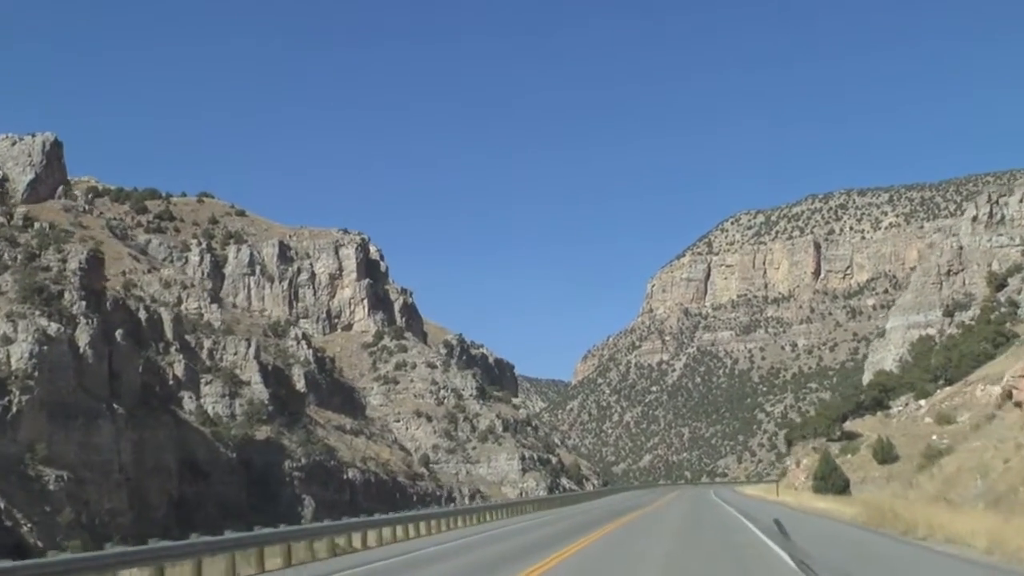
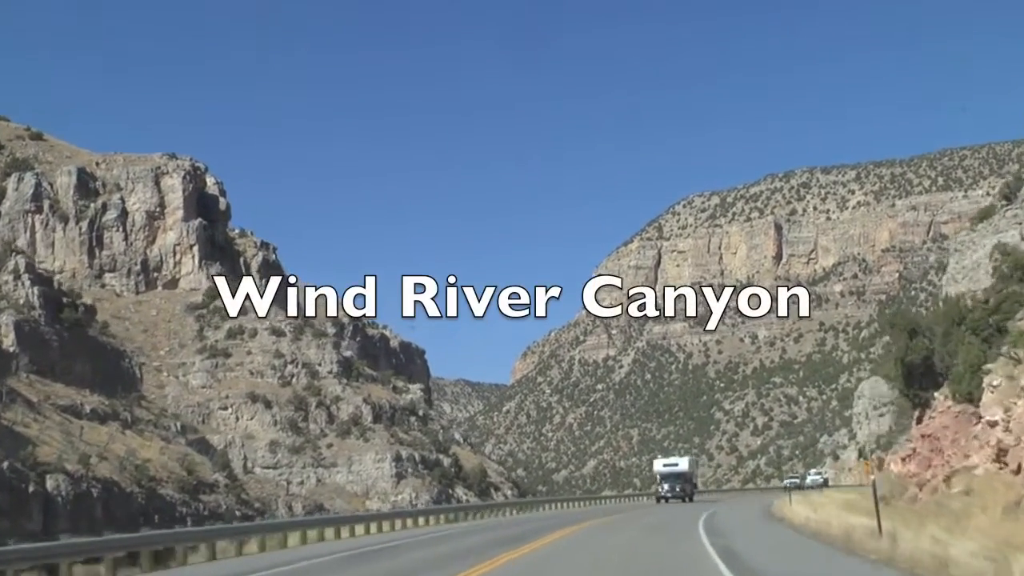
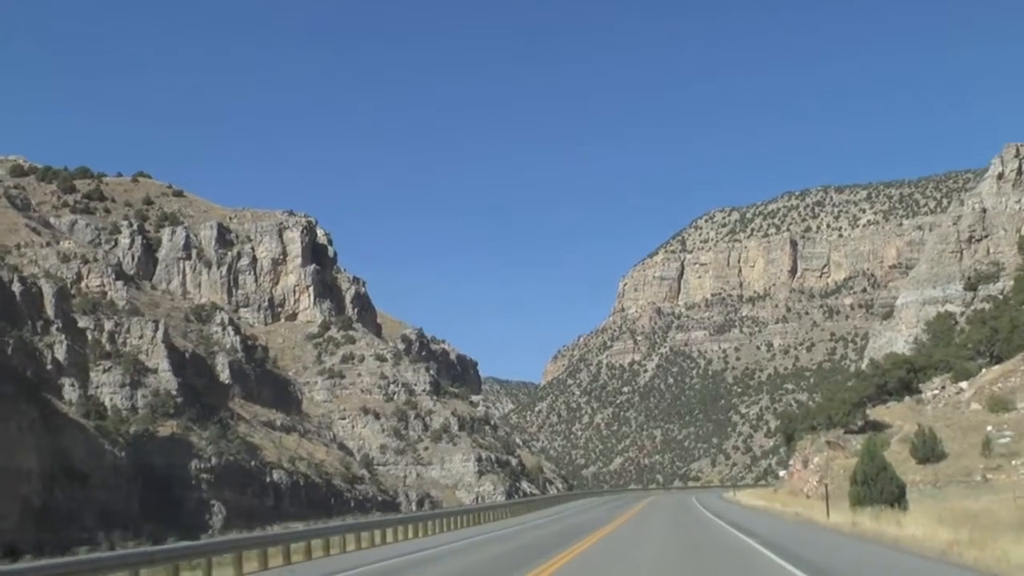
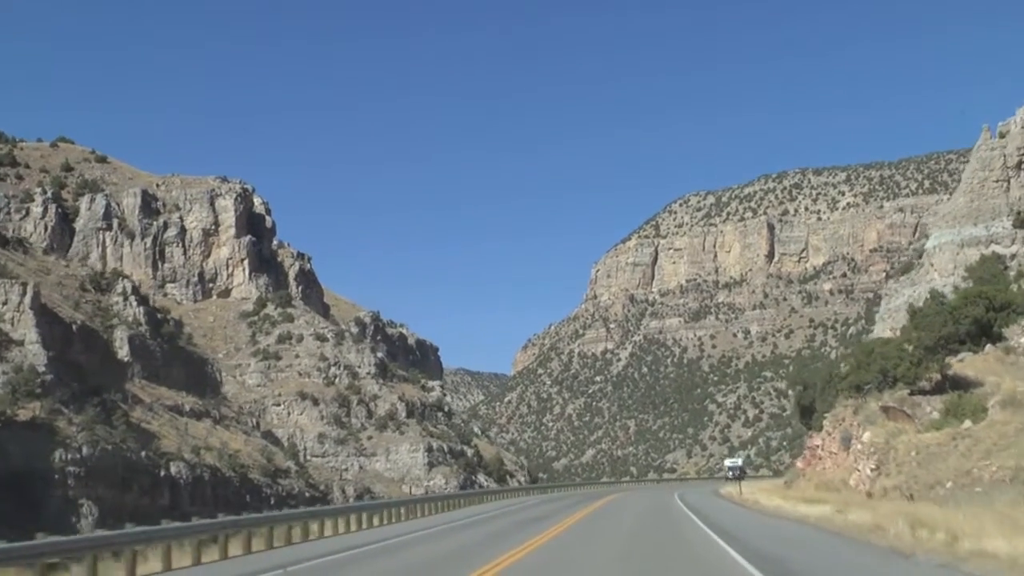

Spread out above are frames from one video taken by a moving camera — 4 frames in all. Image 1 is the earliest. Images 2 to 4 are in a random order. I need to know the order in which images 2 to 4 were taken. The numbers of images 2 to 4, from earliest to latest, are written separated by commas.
3, 4, 2
